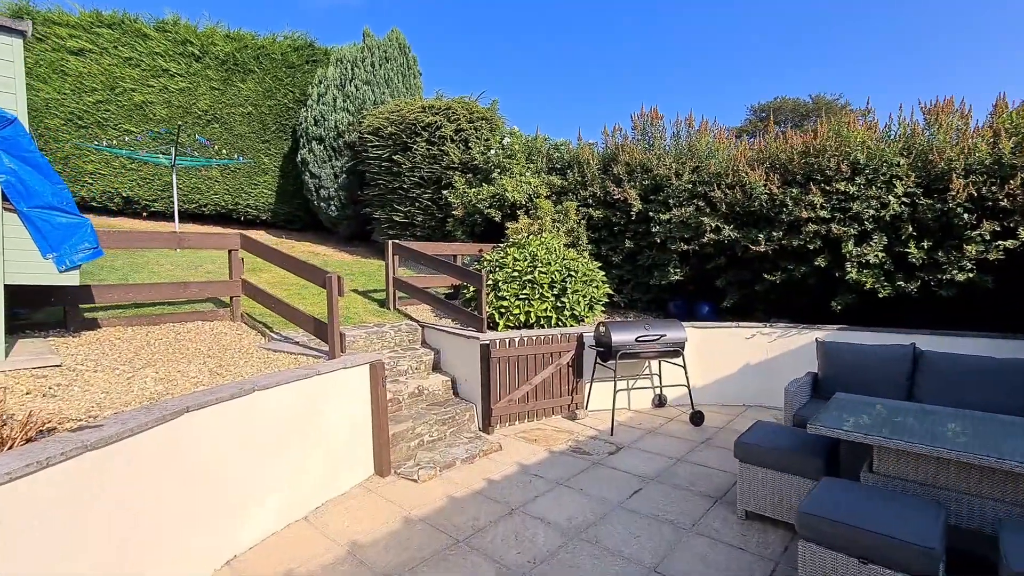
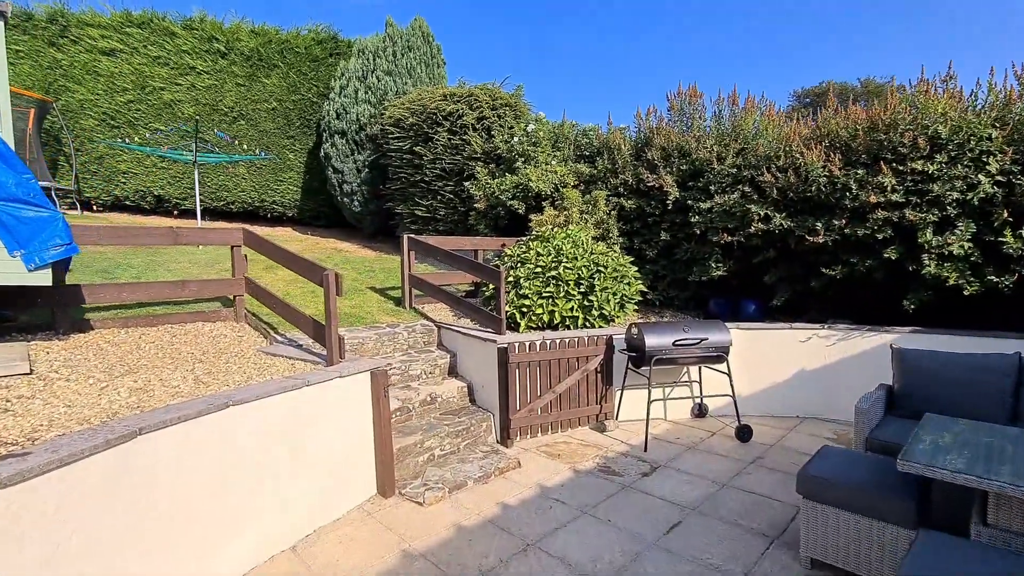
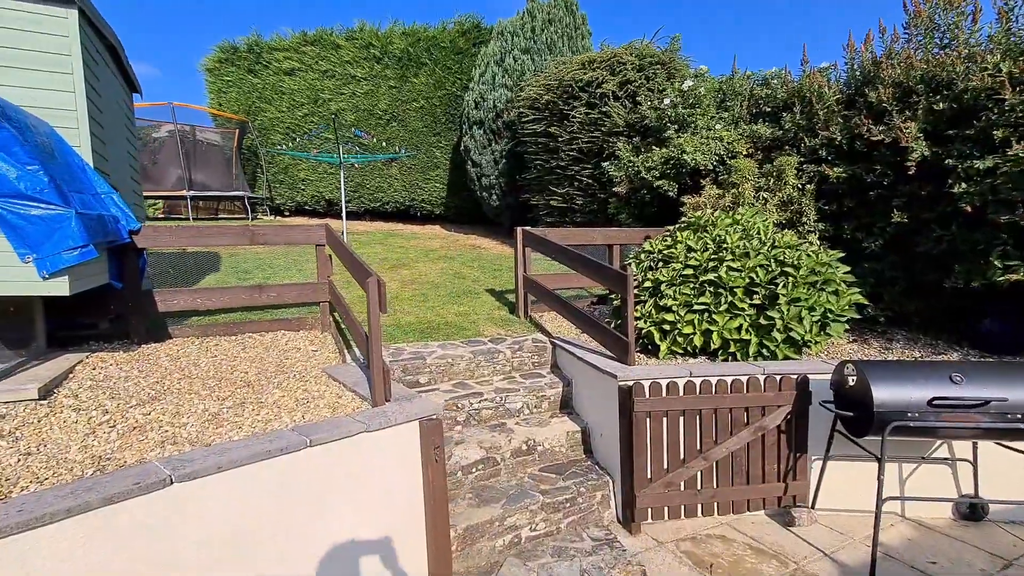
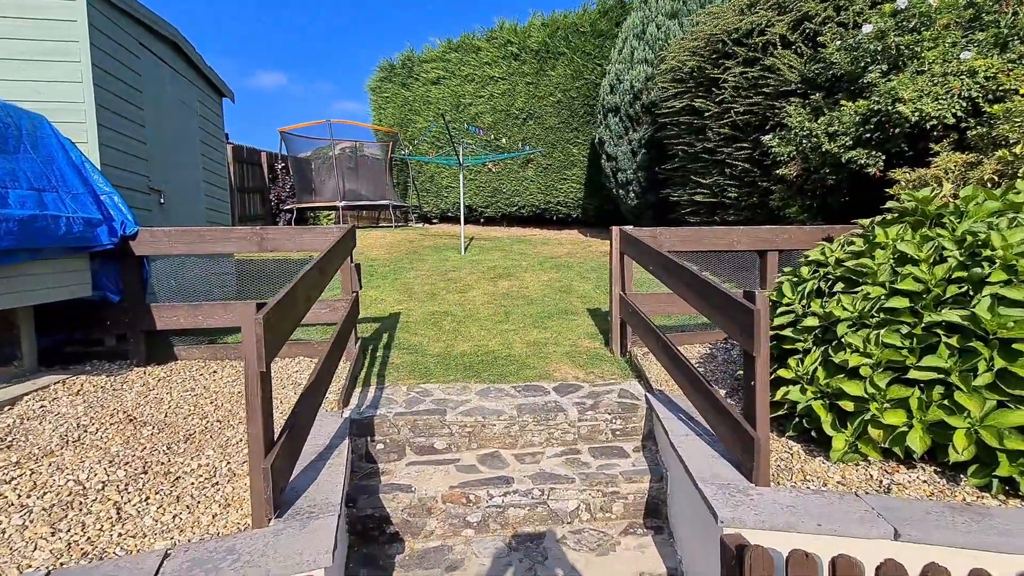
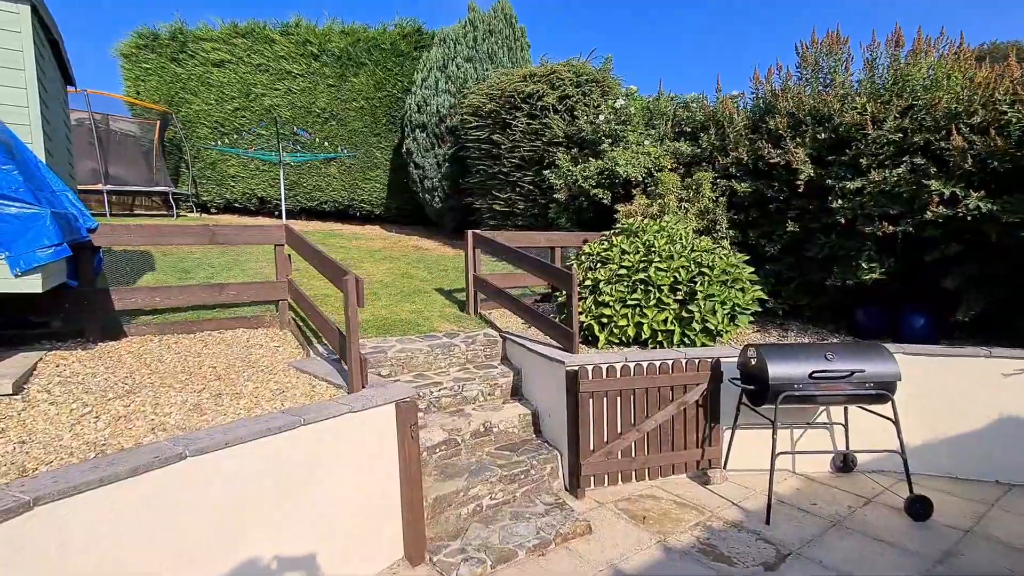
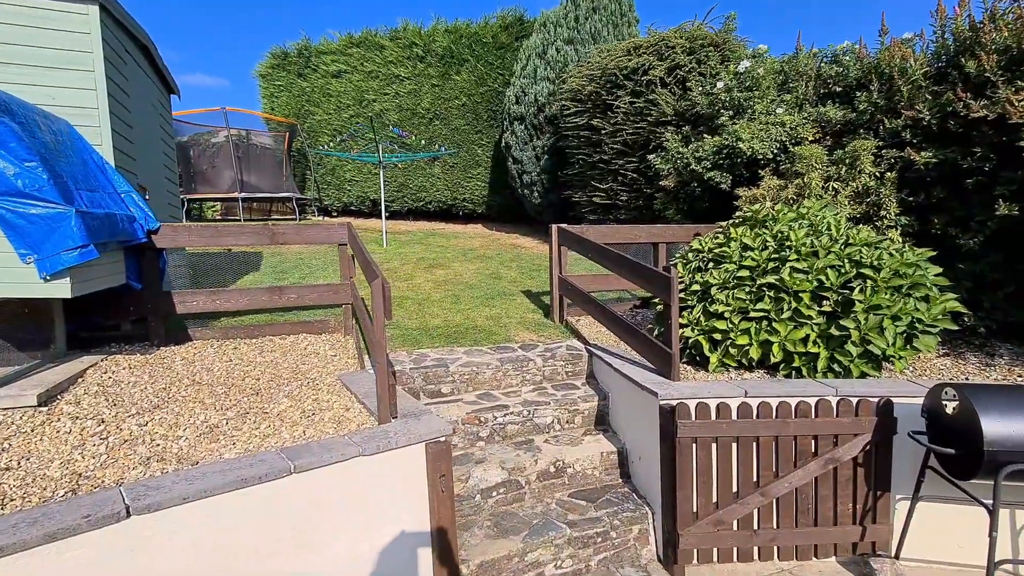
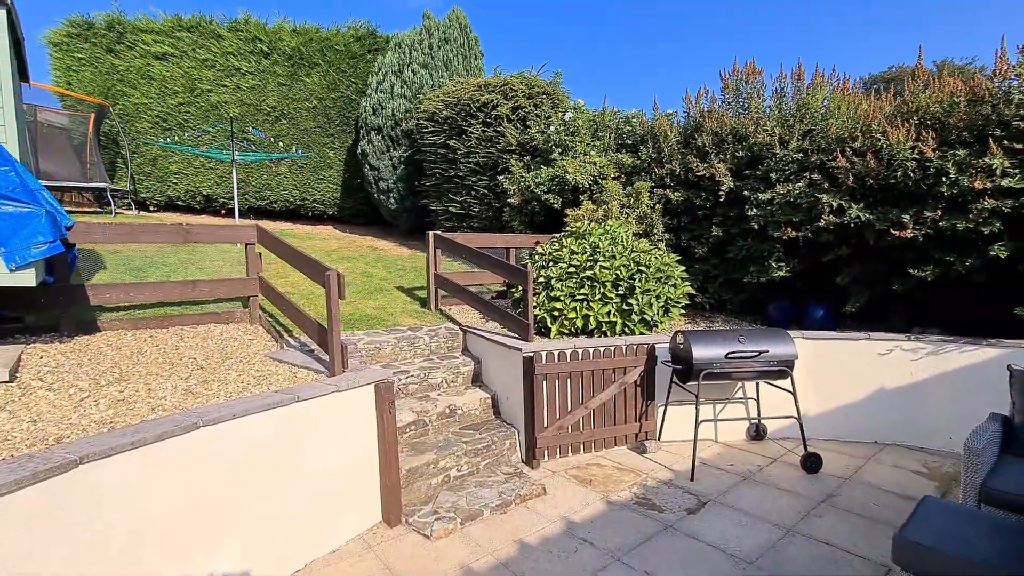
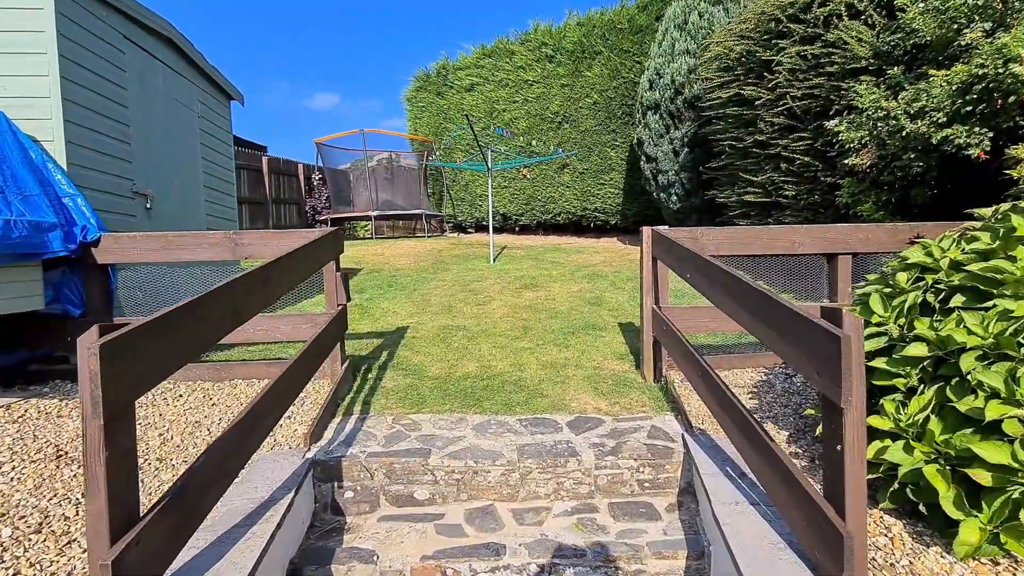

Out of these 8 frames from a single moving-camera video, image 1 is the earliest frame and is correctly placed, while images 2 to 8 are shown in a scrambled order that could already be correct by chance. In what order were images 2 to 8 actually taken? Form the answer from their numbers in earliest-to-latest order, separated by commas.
2, 7, 5, 3, 6, 4, 8
